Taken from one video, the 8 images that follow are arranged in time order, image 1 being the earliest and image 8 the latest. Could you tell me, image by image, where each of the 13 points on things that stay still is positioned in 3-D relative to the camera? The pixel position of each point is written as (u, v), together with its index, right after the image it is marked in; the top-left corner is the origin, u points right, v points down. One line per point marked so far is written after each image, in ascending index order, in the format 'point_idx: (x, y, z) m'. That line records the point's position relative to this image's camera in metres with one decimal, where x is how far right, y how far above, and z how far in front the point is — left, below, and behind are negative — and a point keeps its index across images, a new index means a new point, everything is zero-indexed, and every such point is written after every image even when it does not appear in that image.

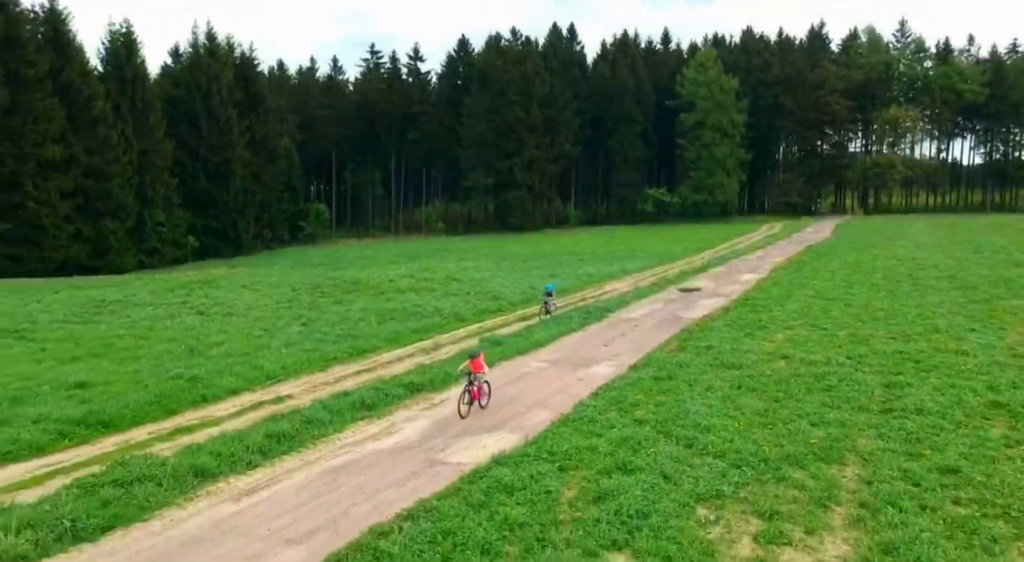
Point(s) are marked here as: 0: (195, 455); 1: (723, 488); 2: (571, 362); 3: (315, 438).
0: (-4.7, -2.6, +11.1) m
1: (+2.7, -2.6, +9.3) m
2: (+1.4, -1.9, +17.2) m
3: (-3.2, -2.6, +12.4) m
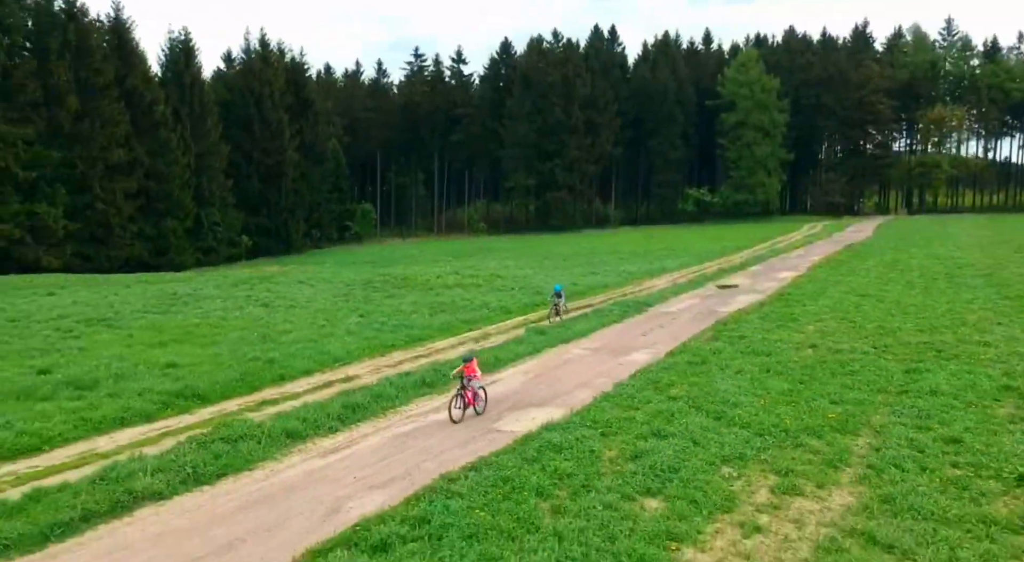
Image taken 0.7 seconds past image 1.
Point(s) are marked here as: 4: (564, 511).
0: (-3.9, -2.4, +12.8) m
1: (+3.4, -2.4, +10.6) m
2: (+2.5, -1.7, +18.6) m
3: (-2.4, -2.4, +14.0) m
4: (+0.6, -2.7, +8.8) m
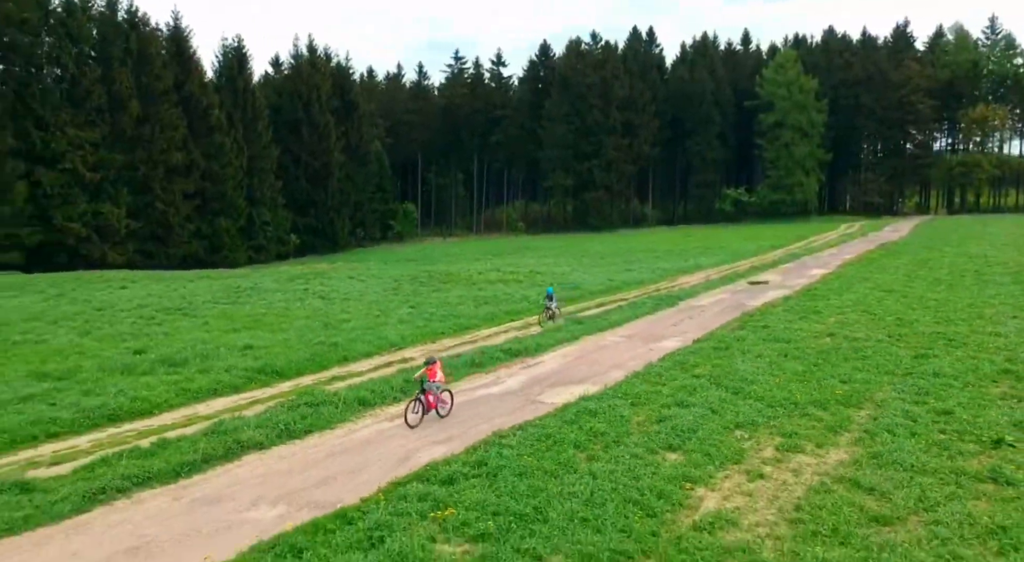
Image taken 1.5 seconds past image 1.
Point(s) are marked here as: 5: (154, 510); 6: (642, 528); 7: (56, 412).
0: (-3.0, -2.2, +14.7) m
1: (+4.0, -2.3, +12.2) m
2: (+3.6, -1.5, +20.2) m
3: (-1.5, -2.2, +15.8) m
4: (+1.2, -2.5, +10.5) m
5: (-4.5, -2.9, +9.5) m
6: (+1.5, -2.8, +8.5) m
7: (-8.4, -2.4, +13.6) m
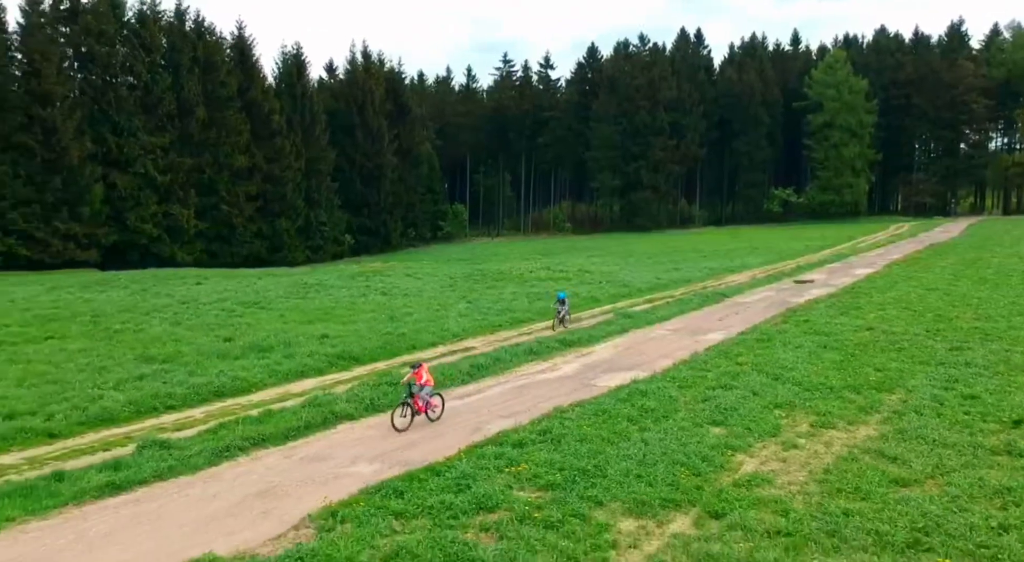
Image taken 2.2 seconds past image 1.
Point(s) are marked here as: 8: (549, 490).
0: (-1.8, -2.0, +16.3) m
1: (+5.1, -2.2, +13.4) m
2: (+5.2, -1.4, +21.4) m
3: (-0.2, -2.0, +17.4) m
4: (+2.2, -2.4, +11.9) m
5: (-3.6, -2.8, +11.2) m
6: (+2.4, -2.7, +9.9) m
7: (-7.2, -2.3, +15.5) m
8: (+0.5, -2.7, +9.6) m
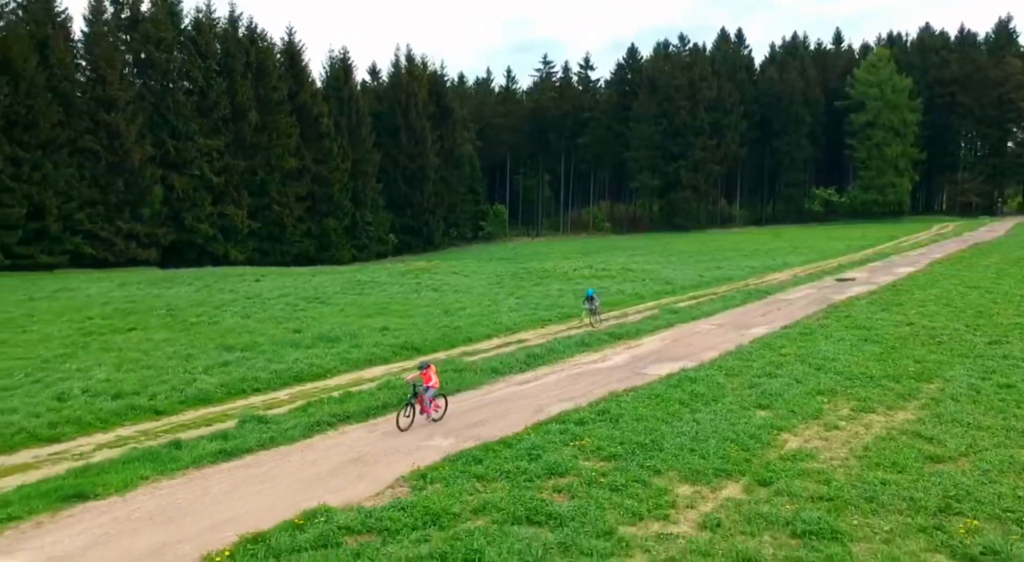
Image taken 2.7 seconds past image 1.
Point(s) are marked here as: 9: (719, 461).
0: (-0.5, -1.9, +17.5) m
1: (+6.3, -2.1, +14.3) m
2: (+6.7, -1.3, +22.2) m
3: (+1.1, -1.9, +18.5) m
4: (+3.3, -2.3, +12.9) m
5: (-2.6, -2.6, +12.5) m
6: (+3.3, -2.6, +10.9) m
7: (-6.0, -2.1, +17.0) m
8: (+1.5, -2.6, +10.8) m
9: (+3.0, -2.6, +10.7) m
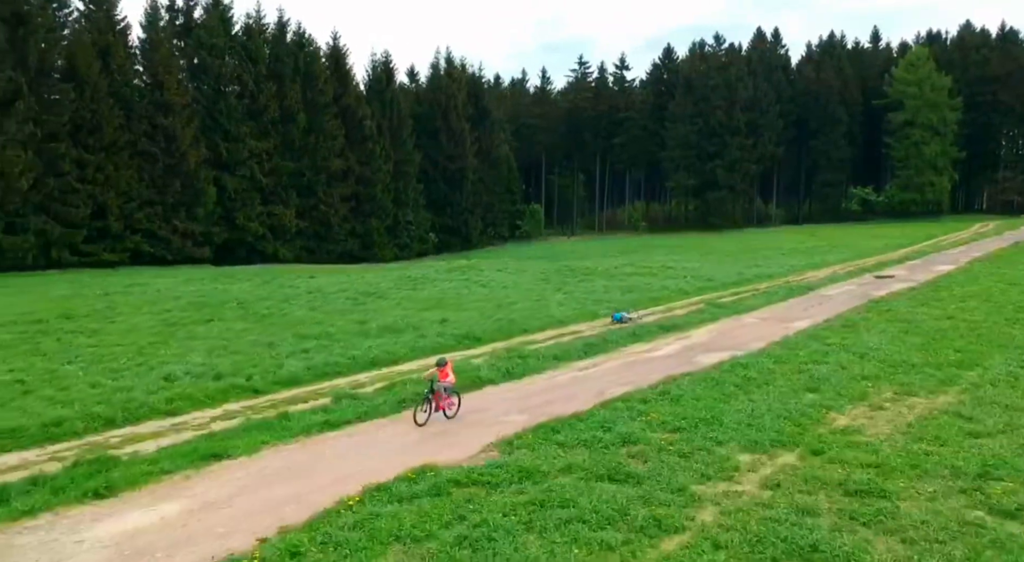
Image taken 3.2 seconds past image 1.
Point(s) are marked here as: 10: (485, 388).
0: (+1.0, -1.8, +18.8) m
1: (+7.6, -1.9, +15.3) m
2: (+8.4, -1.2, +23.2) m
3: (+2.7, -1.8, +19.7) m
4: (+4.6, -2.1, +14.1) m
5: (-1.3, -2.5, +13.9) m
6: (+4.5, -2.4, +12.0) m
7: (-4.5, -2.0, +18.5) m
8: (+2.7, -2.4, +12.0) m
9: (+4.2, -2.4, +11.8) m
10: (-0.6, -2.3, +15.7) m
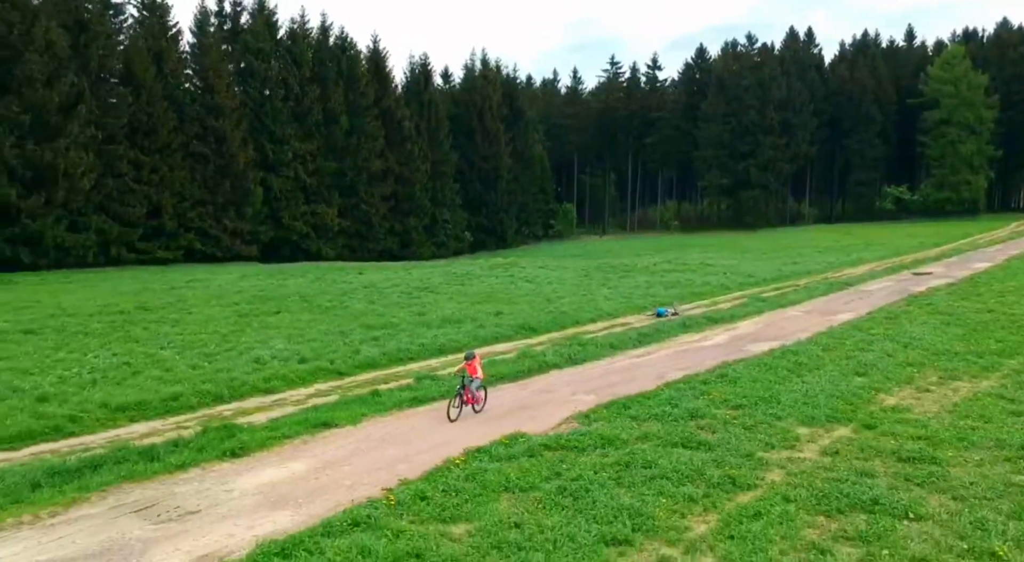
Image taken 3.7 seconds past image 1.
0: (+2.5, -1.6, +20.0) m
1: (+9.0, -1.7, +16.2) m
2: (+10.1, -1.0, +24.1) m
3: (+4.3, -1.6, +20.8) m
4: (+6.0, -1.9, +15.1) m
5: (+0.1, -2.3, +15.1) m
6: (+5.9, -2.2, +13.0) m
7: (-2.9, -1.7, +19.8) m
8: (+4.0, -2.2, +13.0) m
9: (+5.5, -2.3, +12.8) m
10: (+0.9, -2.1, +16.9) m
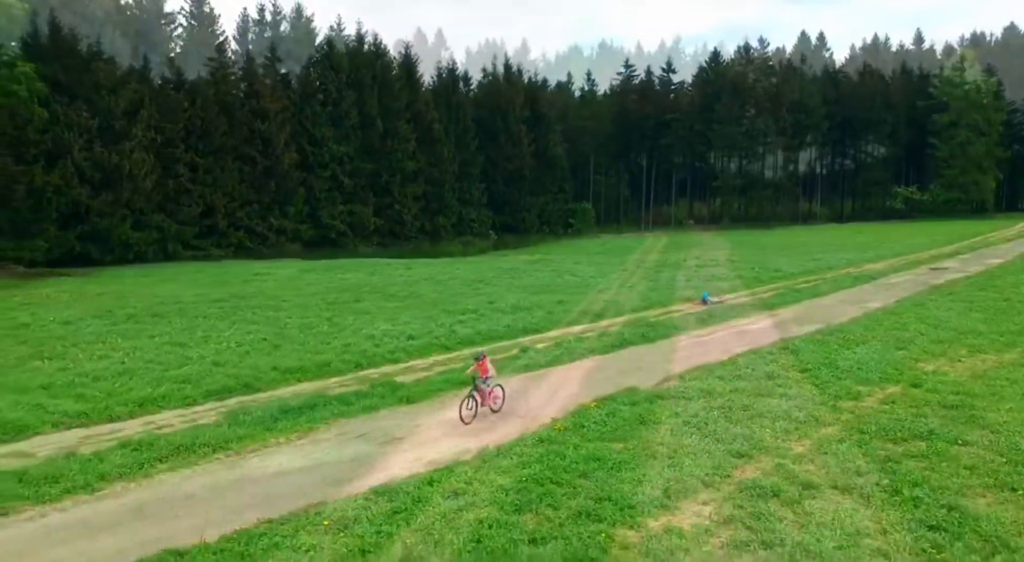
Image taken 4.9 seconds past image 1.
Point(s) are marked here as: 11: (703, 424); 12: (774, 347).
0: (+4.8, -1.2, +22.6) m
1: (+11.3, -1.4, +18.8) m
2: (+12.4, -0.7, +26.8) m
3: (+6.5, -1.3, +23.5) m
4: (+8.2, -1.6, +17.7) m
5: (+2.3, -1.9, +17.8) m
6: (+8.1, -1.9, +15.7) m
7: (-0.7, -1.4, +22.5) m
8: (+6.2, -1.9, +15.7) m
9: (+7.7, -1.9, +15.5) m
10: (+3.1, -1.7, +19.5) m
11: (+3.1, -2.3, +12.1) m
12: (+6.3, -1.6, +18.1) m
